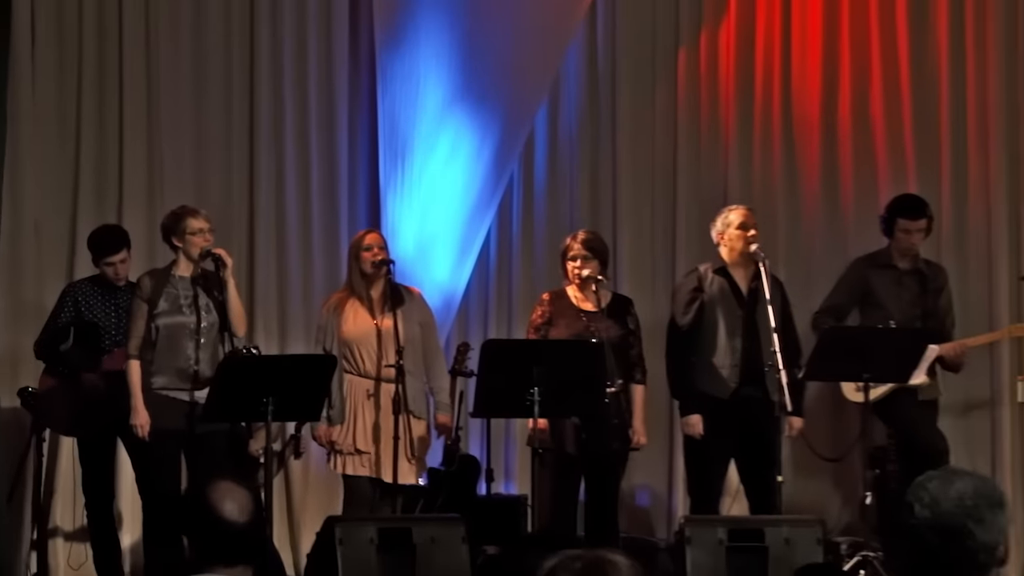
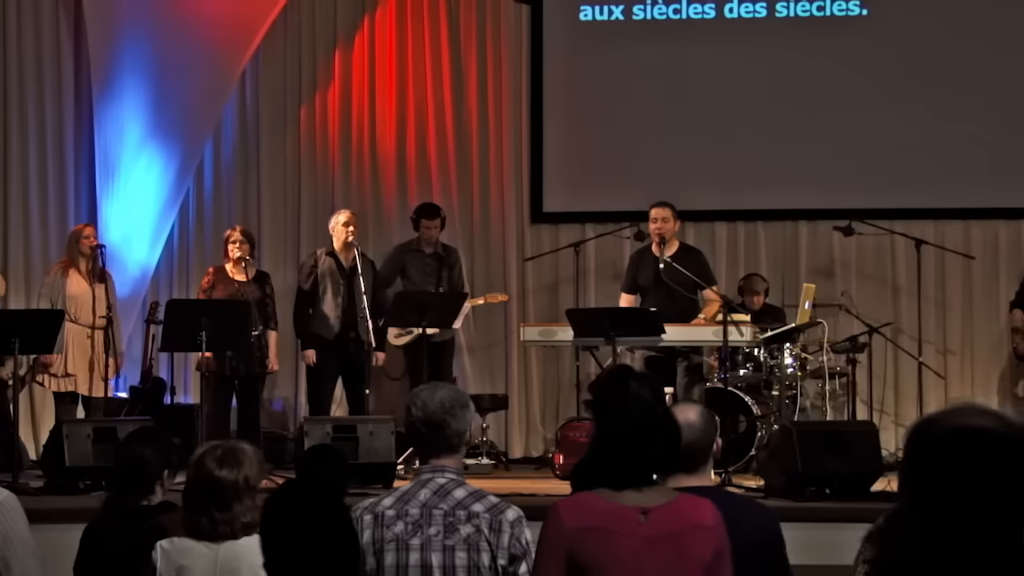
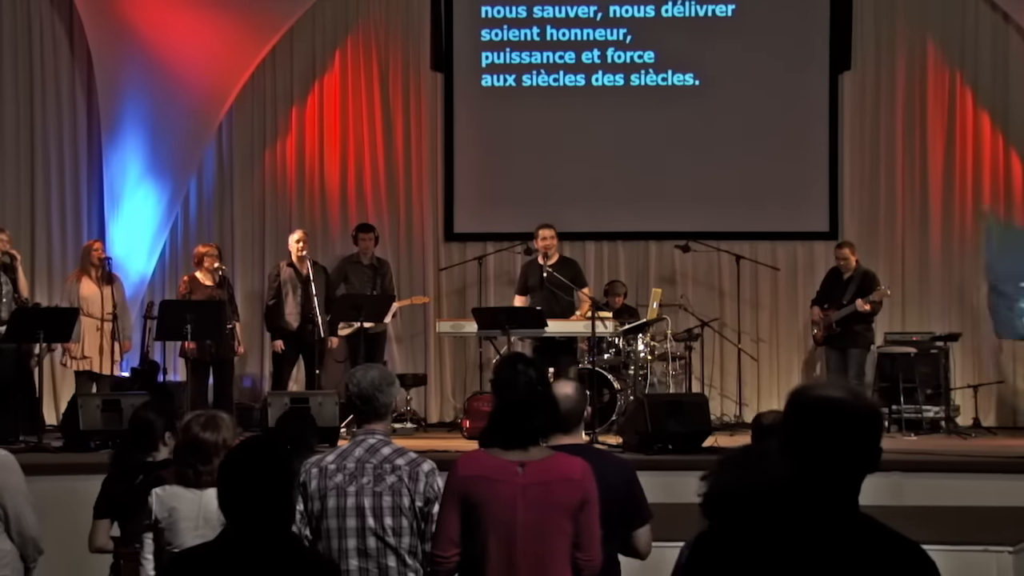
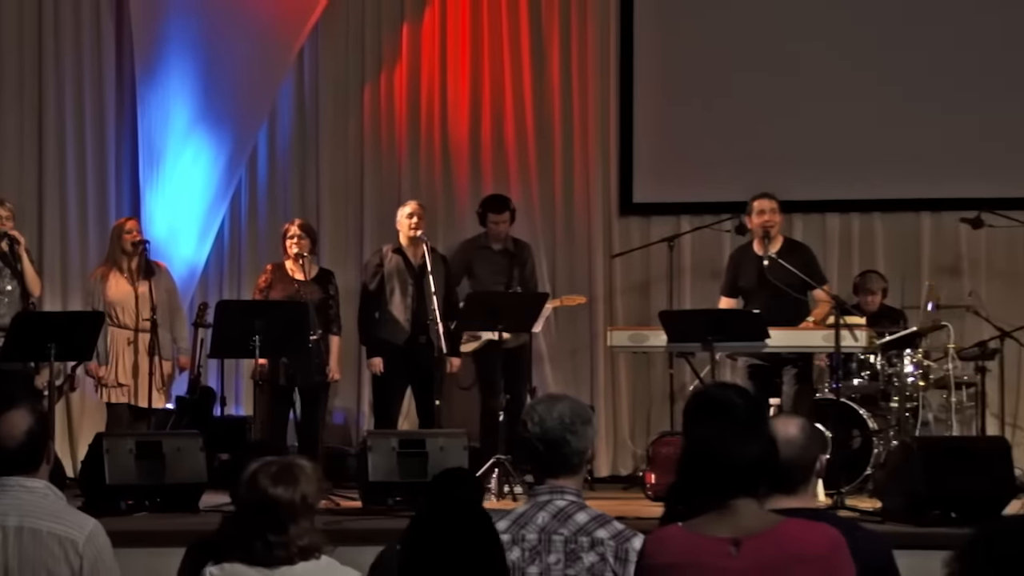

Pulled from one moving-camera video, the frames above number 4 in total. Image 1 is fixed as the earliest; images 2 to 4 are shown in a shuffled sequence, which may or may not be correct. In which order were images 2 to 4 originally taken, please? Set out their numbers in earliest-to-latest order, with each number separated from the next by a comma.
4, 2, 3
